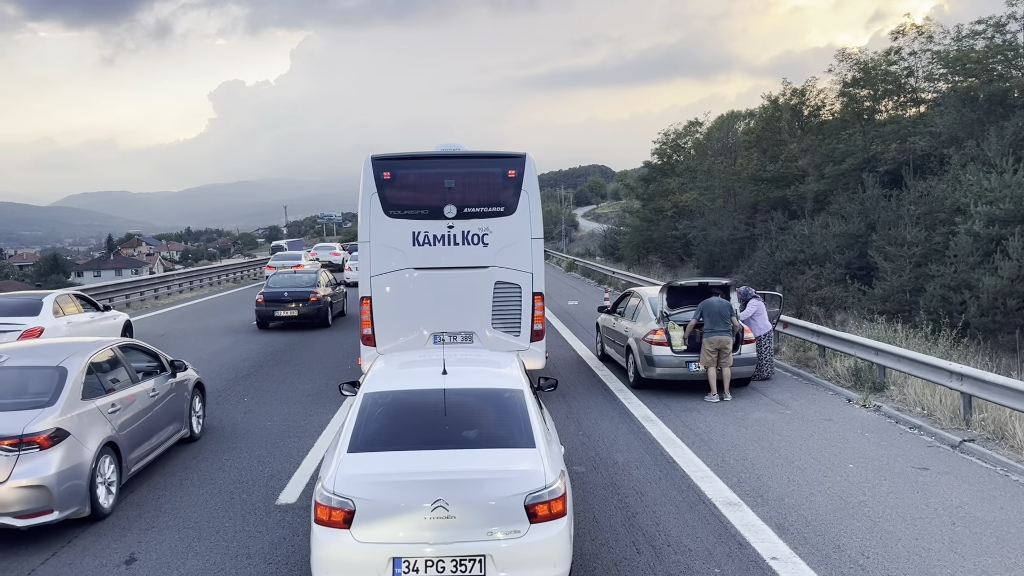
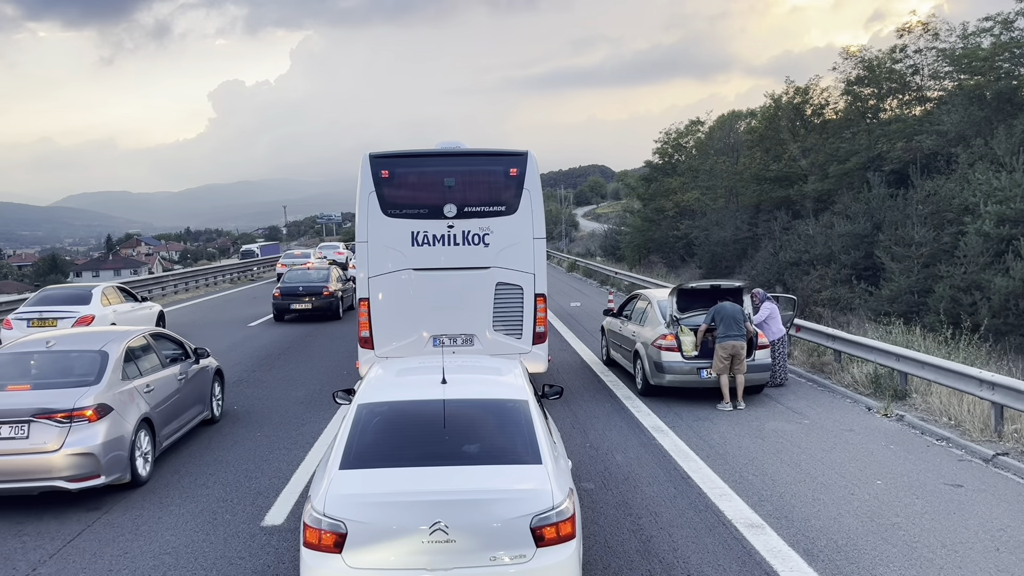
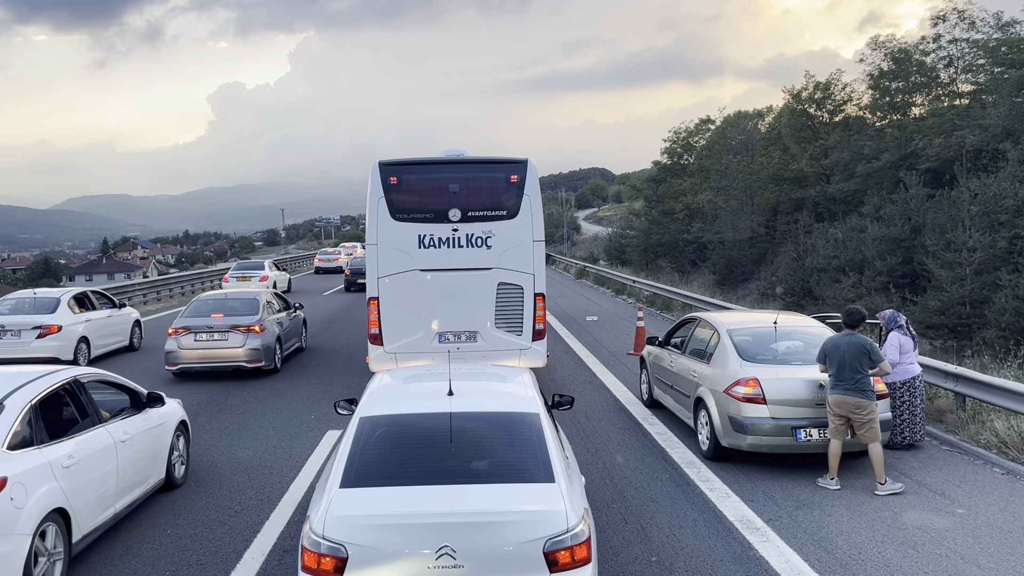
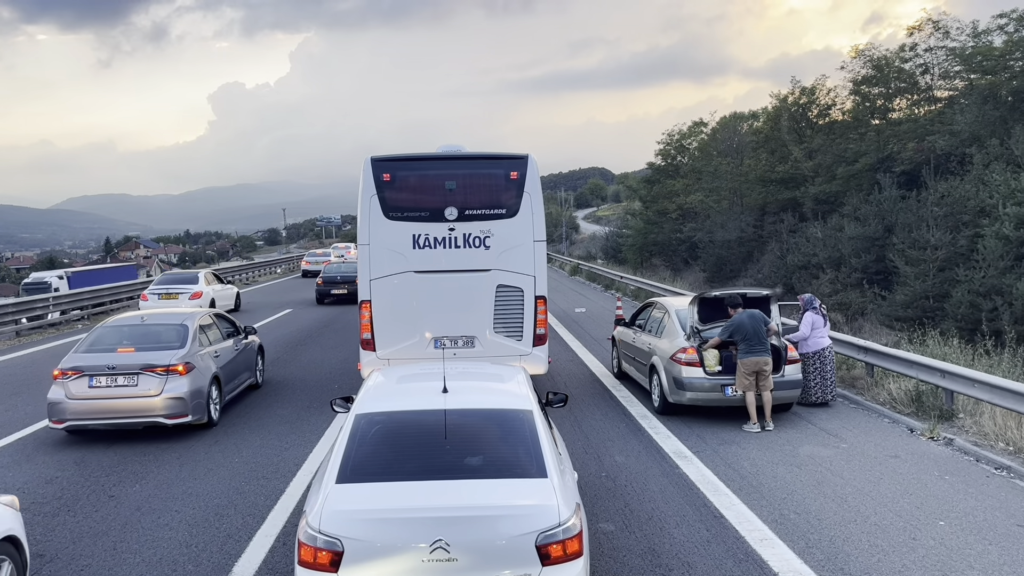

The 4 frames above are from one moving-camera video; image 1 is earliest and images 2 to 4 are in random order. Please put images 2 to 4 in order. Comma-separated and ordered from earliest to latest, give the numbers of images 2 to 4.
2, 4, 3
